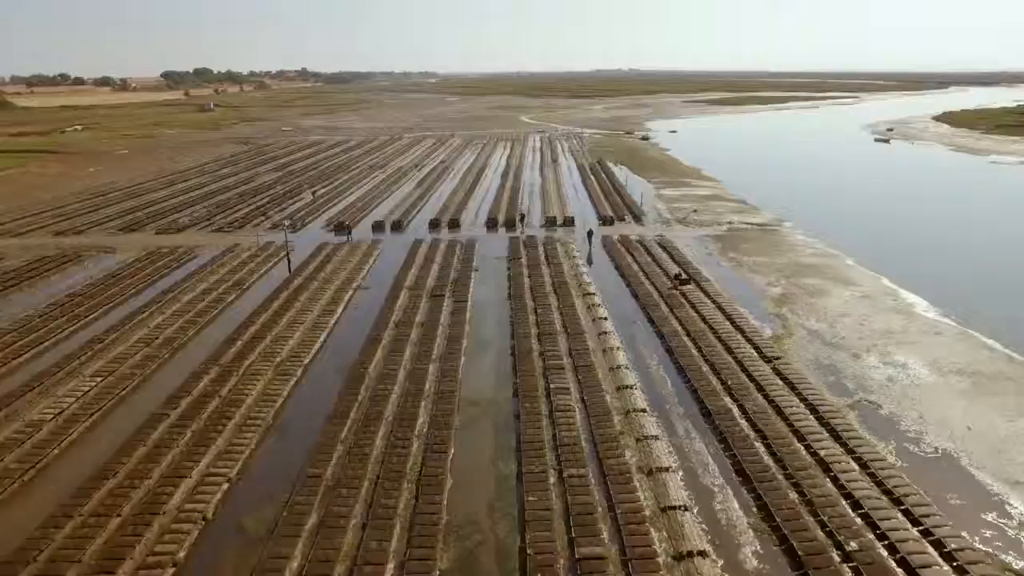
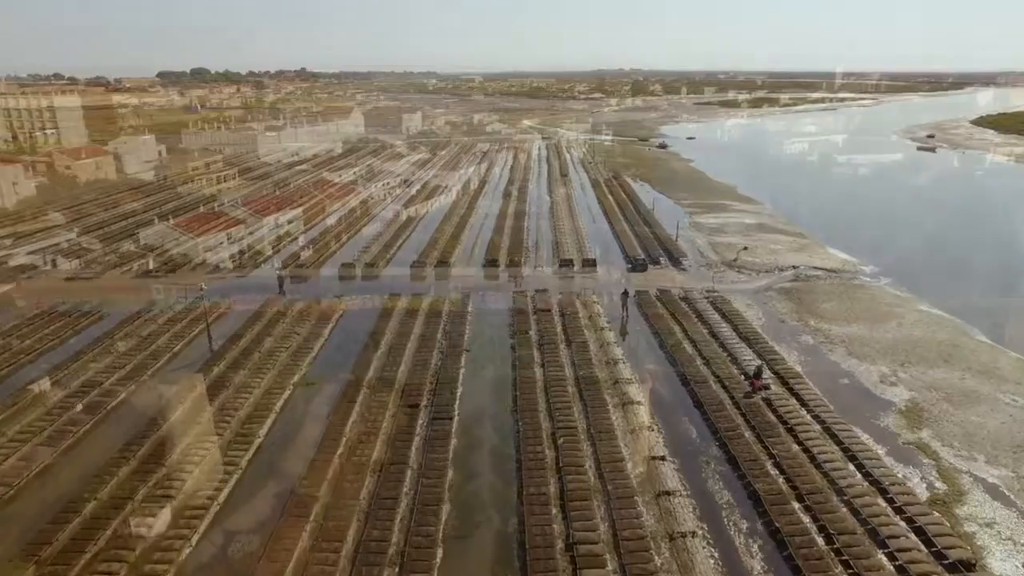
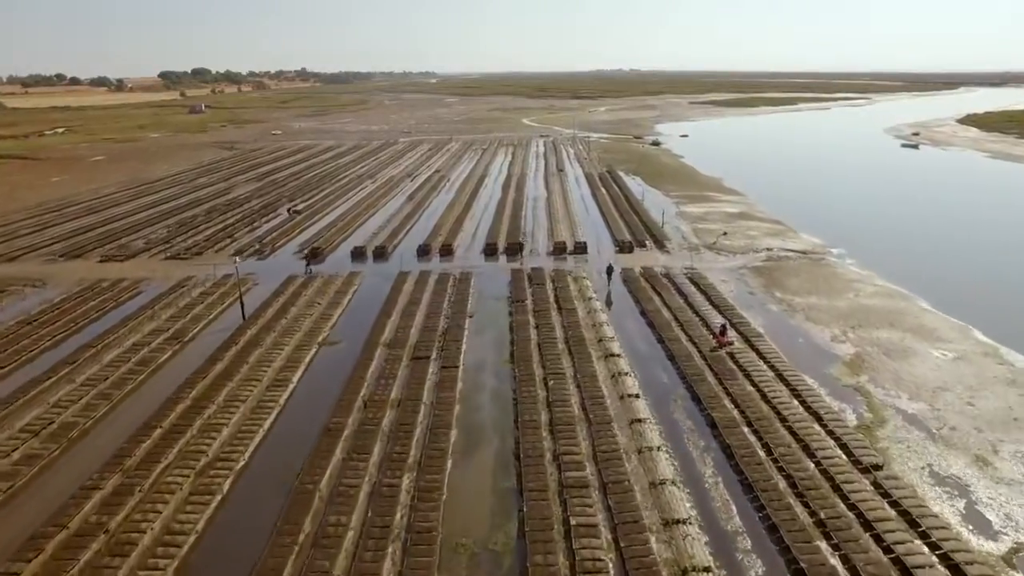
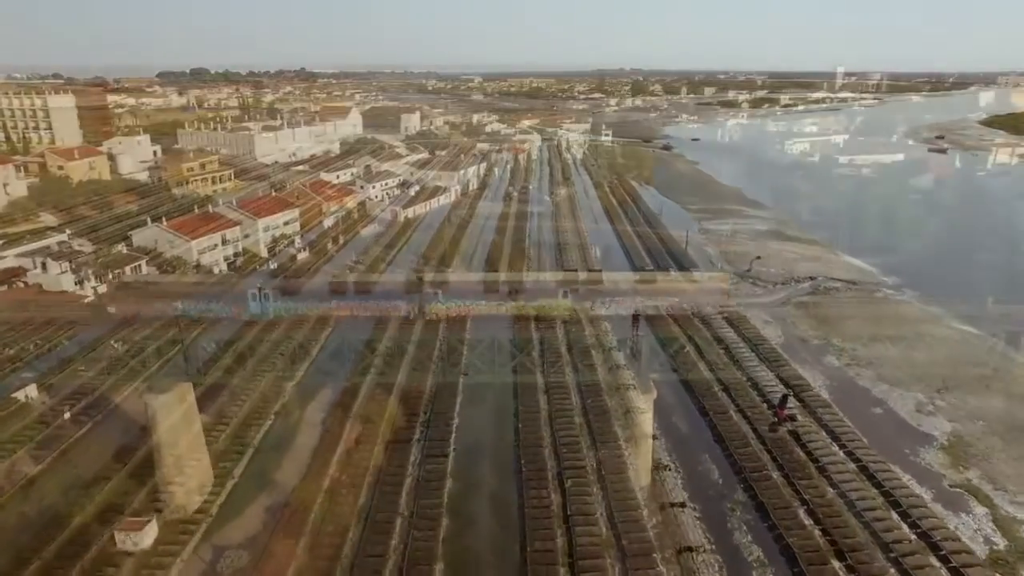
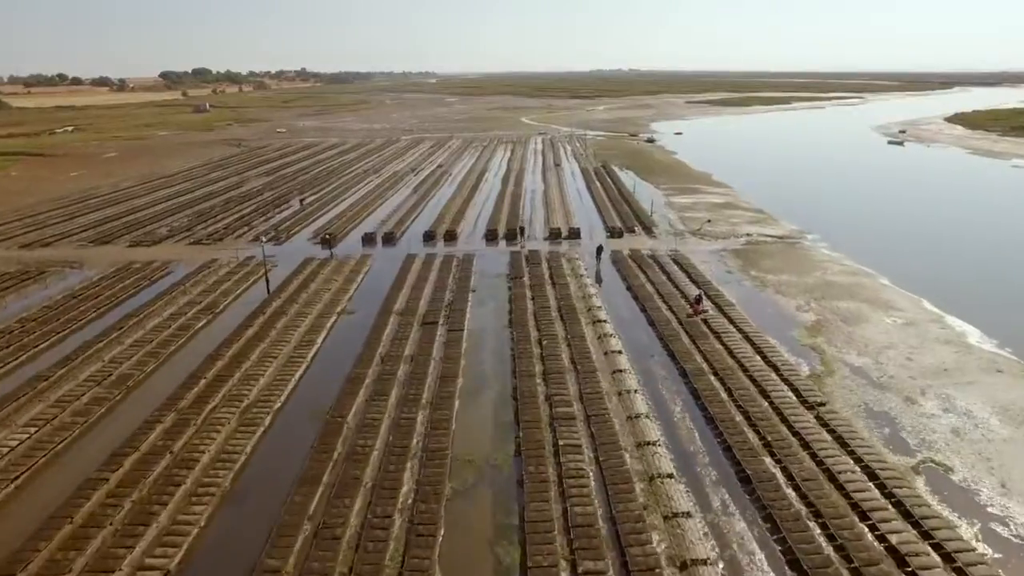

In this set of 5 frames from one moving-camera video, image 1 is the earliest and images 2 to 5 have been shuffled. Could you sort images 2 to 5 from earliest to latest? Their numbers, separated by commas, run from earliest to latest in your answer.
5, 3, 2, 4
